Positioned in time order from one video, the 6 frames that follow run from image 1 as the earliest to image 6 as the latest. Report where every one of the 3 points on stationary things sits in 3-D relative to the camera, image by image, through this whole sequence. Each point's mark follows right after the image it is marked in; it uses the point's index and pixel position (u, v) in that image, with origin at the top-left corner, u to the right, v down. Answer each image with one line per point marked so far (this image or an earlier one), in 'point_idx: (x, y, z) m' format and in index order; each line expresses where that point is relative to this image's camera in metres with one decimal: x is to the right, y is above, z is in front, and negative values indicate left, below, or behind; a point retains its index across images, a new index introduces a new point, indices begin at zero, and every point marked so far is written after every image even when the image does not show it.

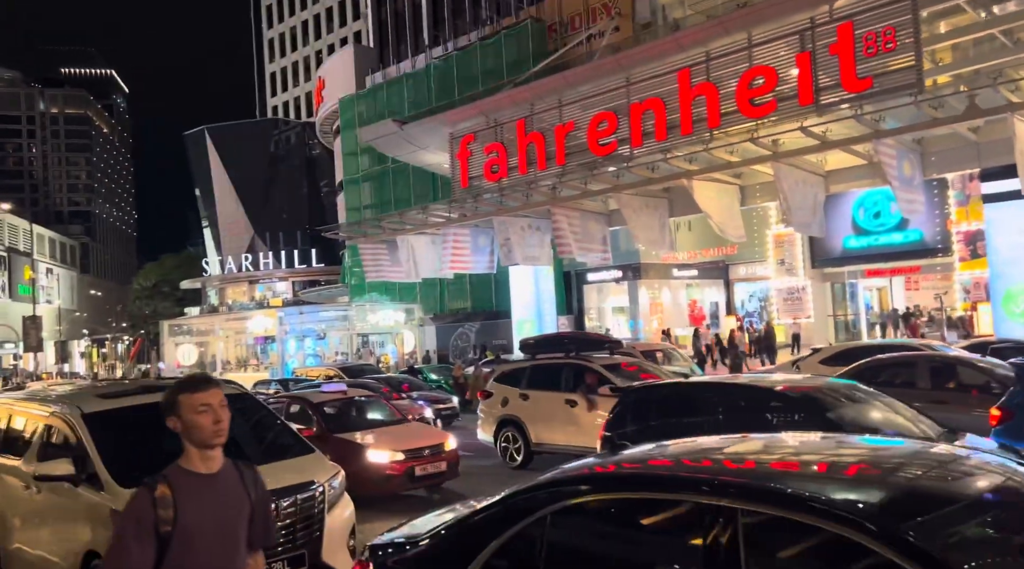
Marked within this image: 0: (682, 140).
0: (+3.4, +2.8, +15.8) m
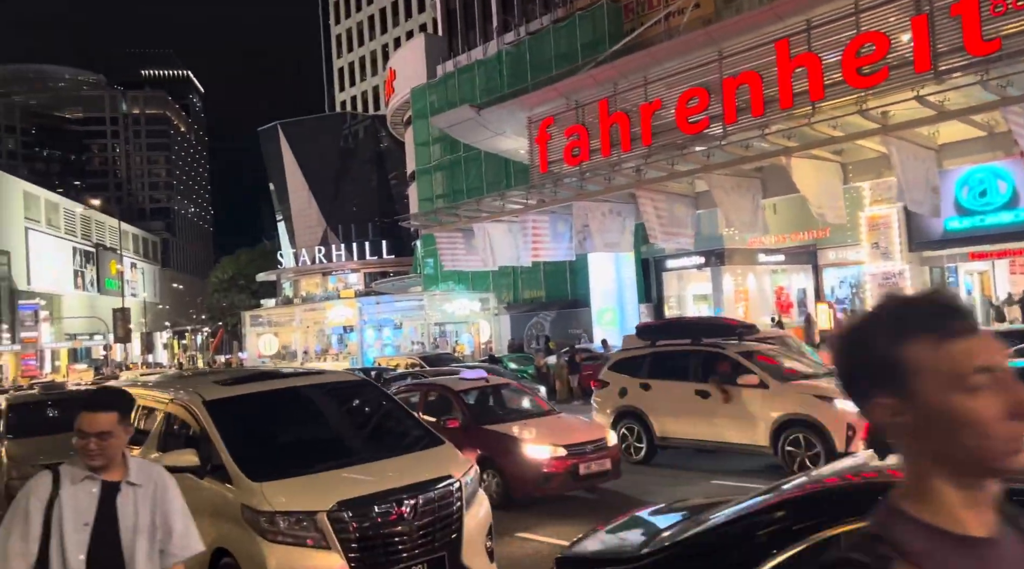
0: (+5.0, +3.1, +14.9) m
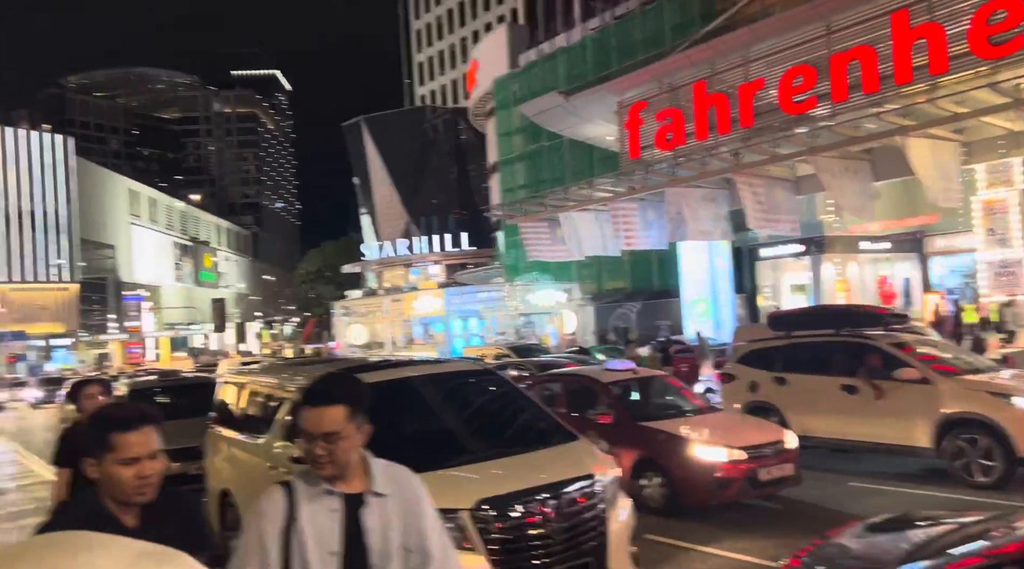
0: (+6.7, +3.4, +14.0) m
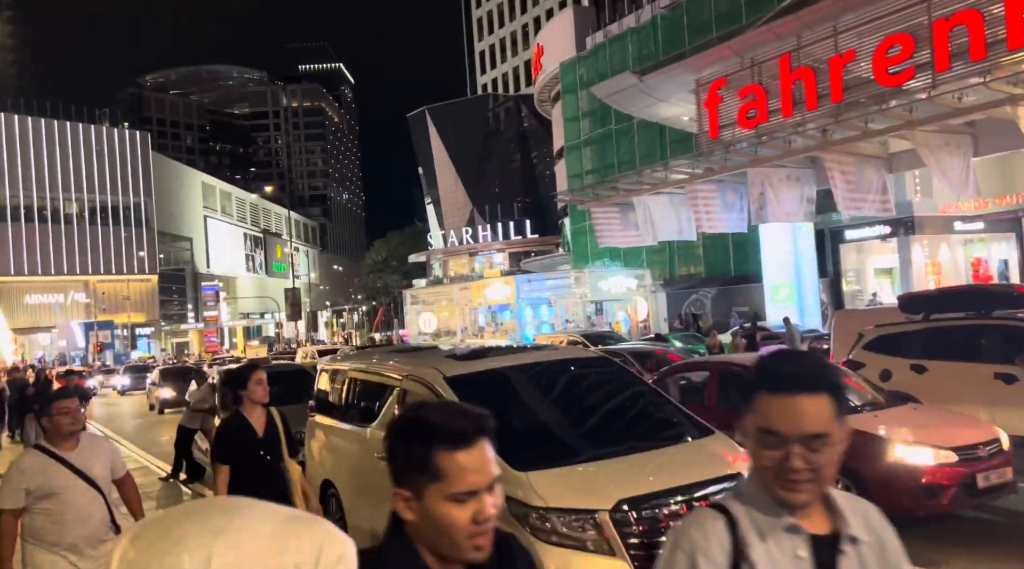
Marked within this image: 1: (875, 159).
0: (+8.0, +3.7, +13.0) m
1: (+8.8, +3.1, +19.6) m
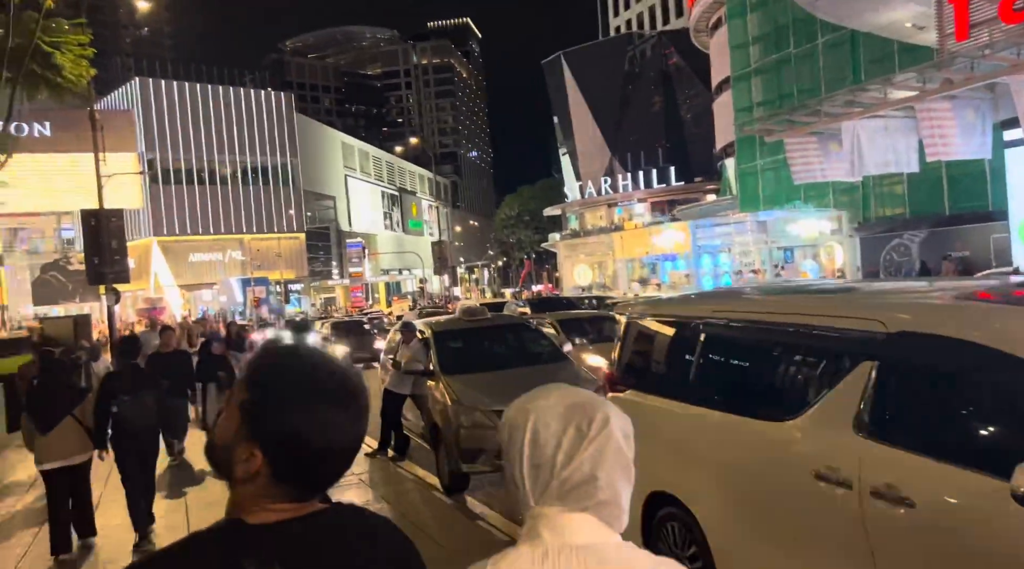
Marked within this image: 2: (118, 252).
0: (+11.0, +4.6, +9.0) m
1: (+12.9, +4.4, +15.4) m
2: (-8.4, +0.7, +17.2) m
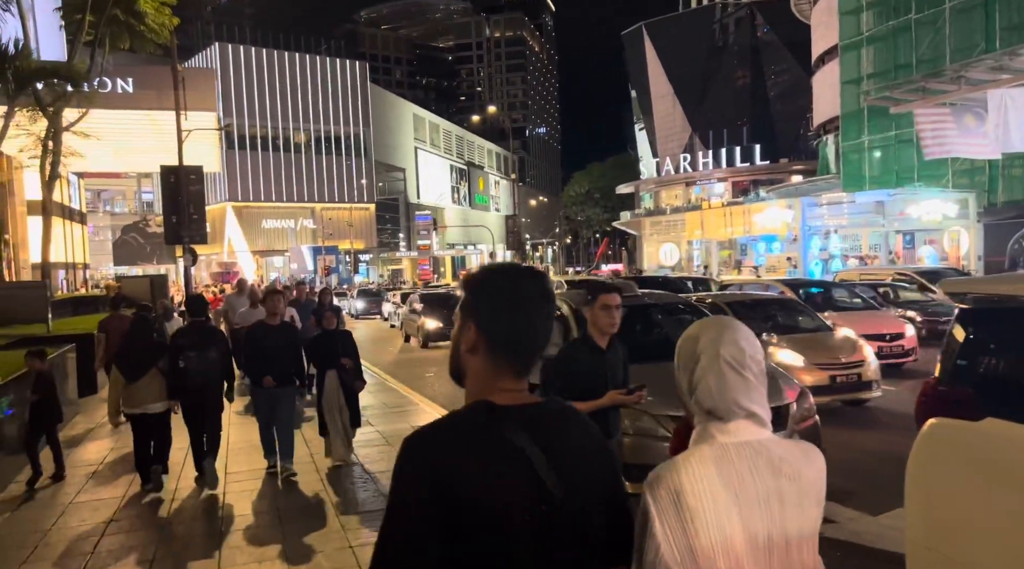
0: (+12.5, +4.4, +6.5) m
1: (+14.8, +4.3, +12.8) m
2: (-6.3, +1.5, +16.3) m
